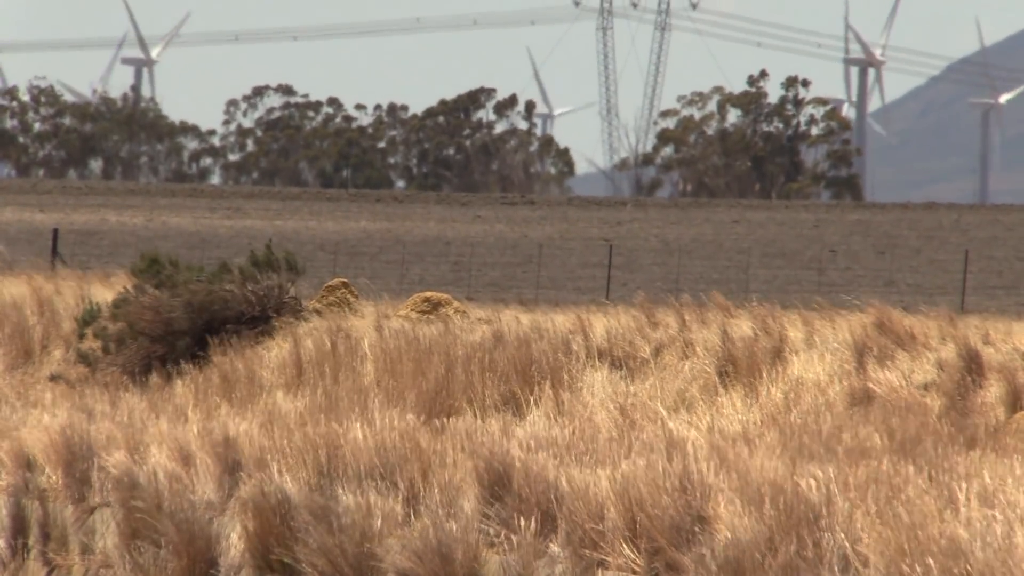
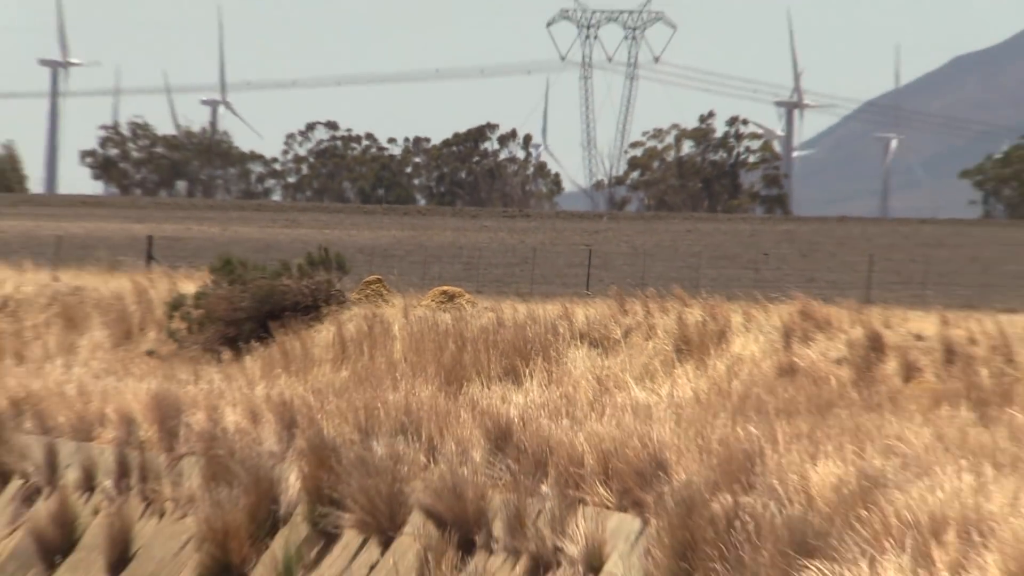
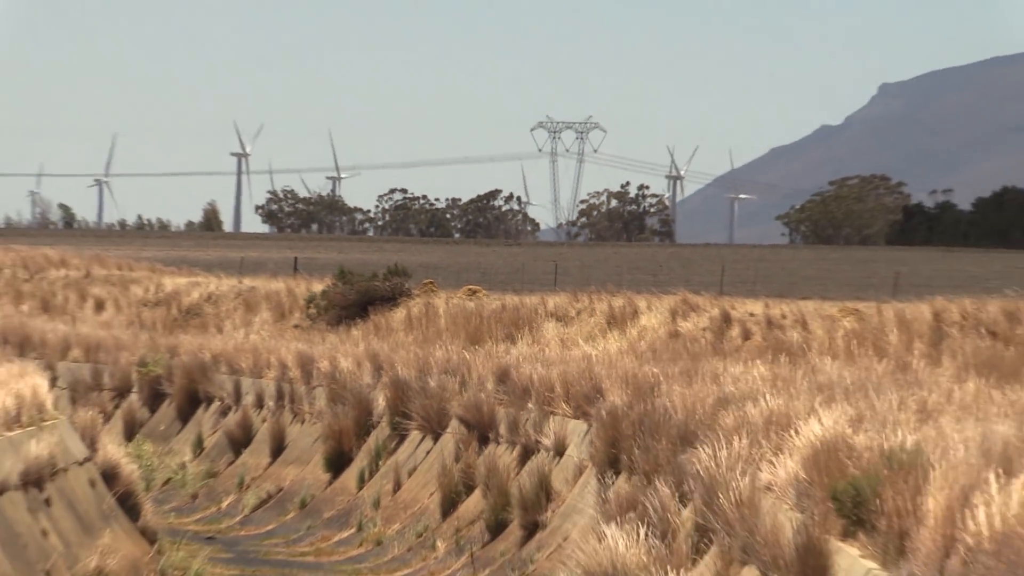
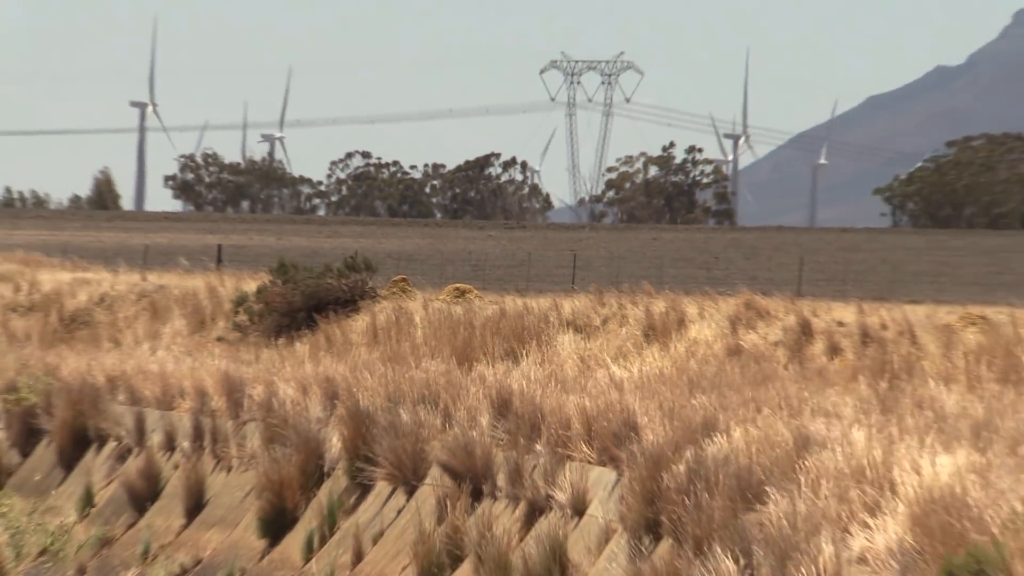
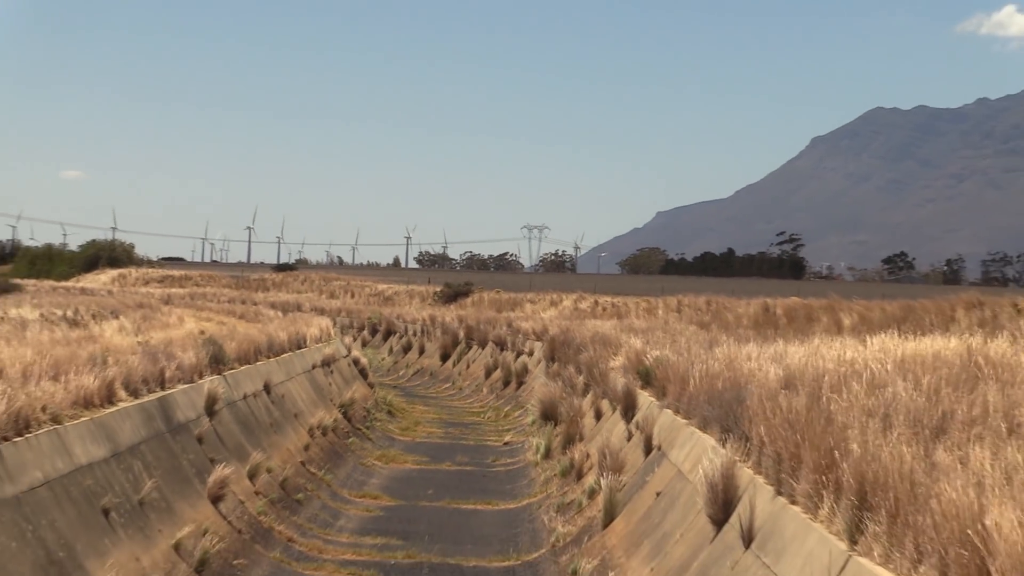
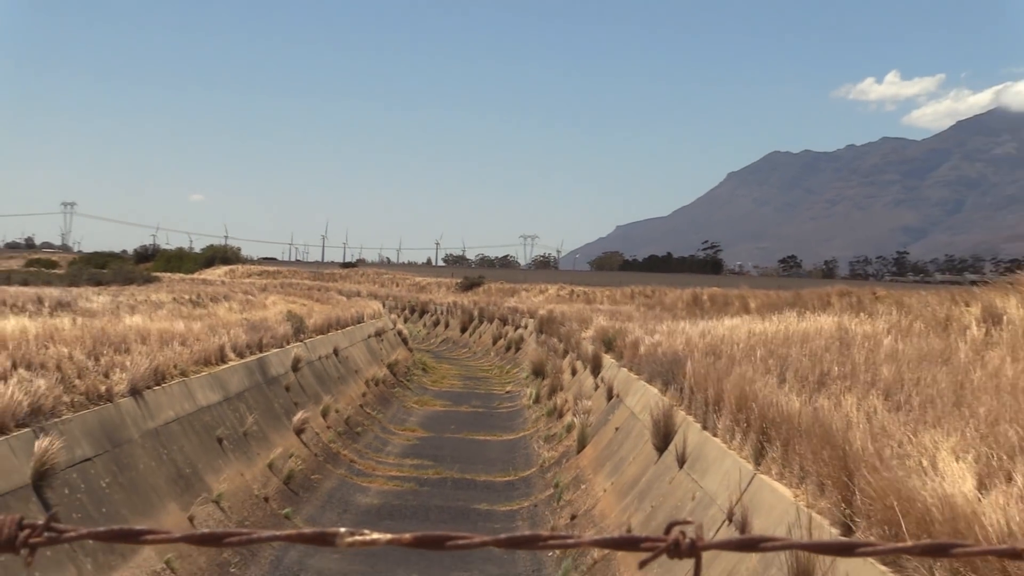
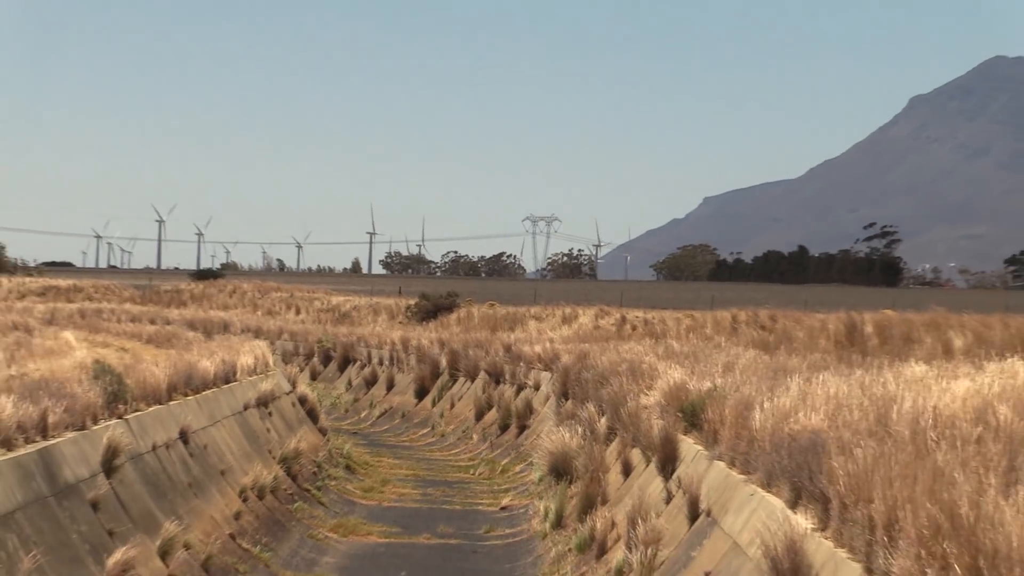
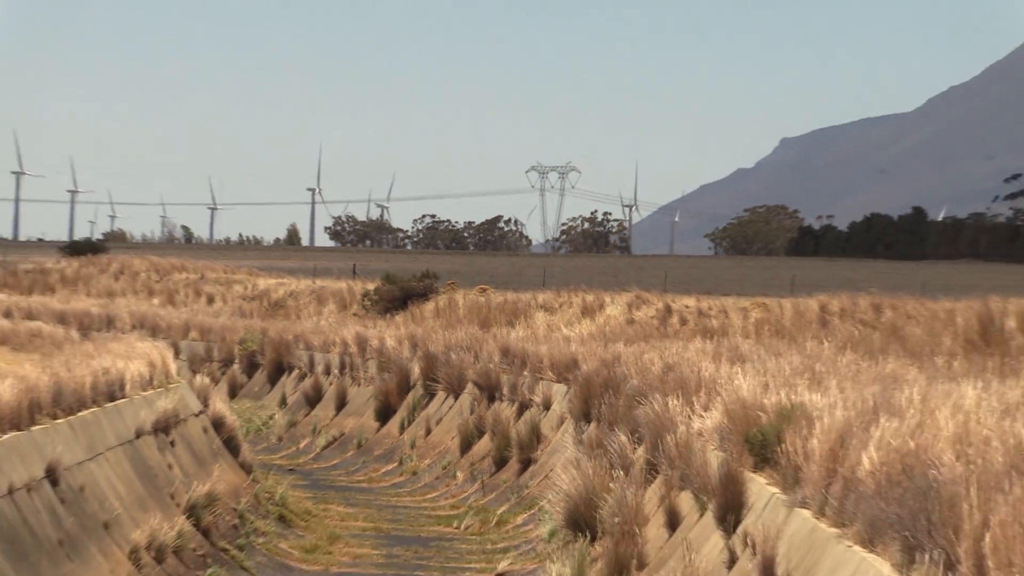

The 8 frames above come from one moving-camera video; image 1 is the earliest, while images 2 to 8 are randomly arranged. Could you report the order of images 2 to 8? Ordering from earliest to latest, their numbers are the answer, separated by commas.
2, 4, 3, 8, 7, 5, 6
